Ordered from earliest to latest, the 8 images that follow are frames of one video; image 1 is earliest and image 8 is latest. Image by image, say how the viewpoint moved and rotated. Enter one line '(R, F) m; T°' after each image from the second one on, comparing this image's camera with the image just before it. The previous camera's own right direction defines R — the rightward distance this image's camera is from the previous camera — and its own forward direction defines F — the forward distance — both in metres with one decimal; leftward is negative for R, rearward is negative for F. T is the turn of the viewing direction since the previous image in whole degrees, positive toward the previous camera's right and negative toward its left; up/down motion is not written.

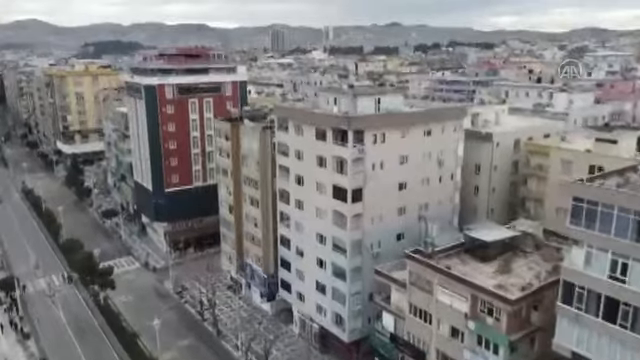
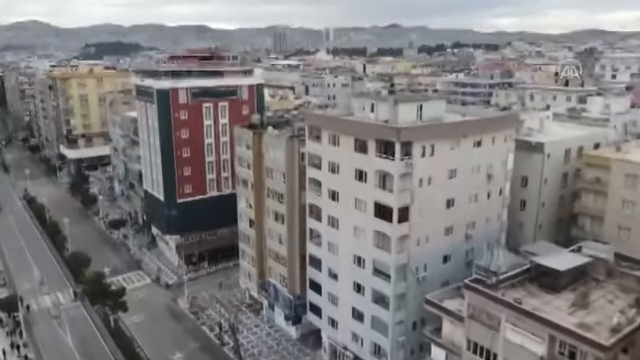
(-3.2, +4.5) m; 0°
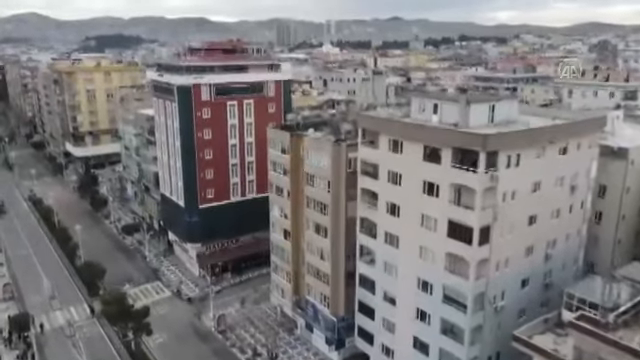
(-4.4, +5.4) m; 0°
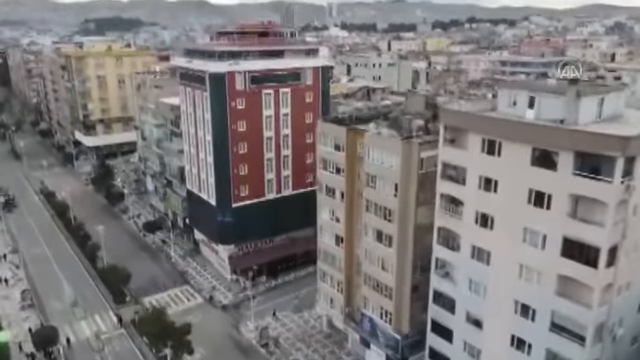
(-5.2, +5.3) m; 0°
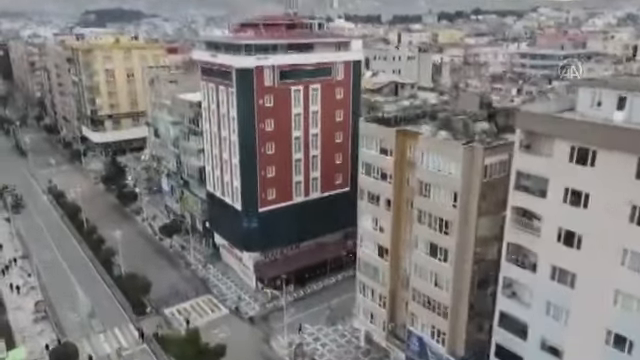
(-3.6, +3.8) m; 0°
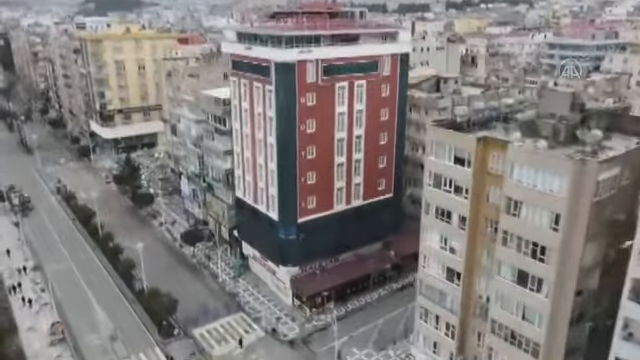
(-4.5, +5.6) m; 0°
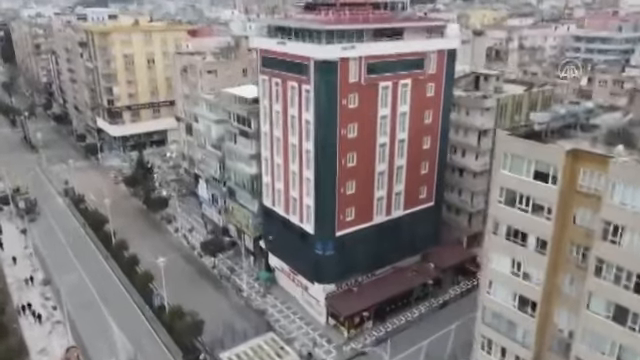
(-3.6, +4.6) m; 0°
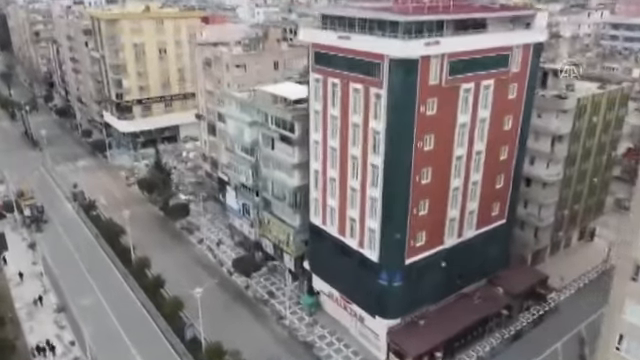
(-5.3, +6.8) m; 0°
